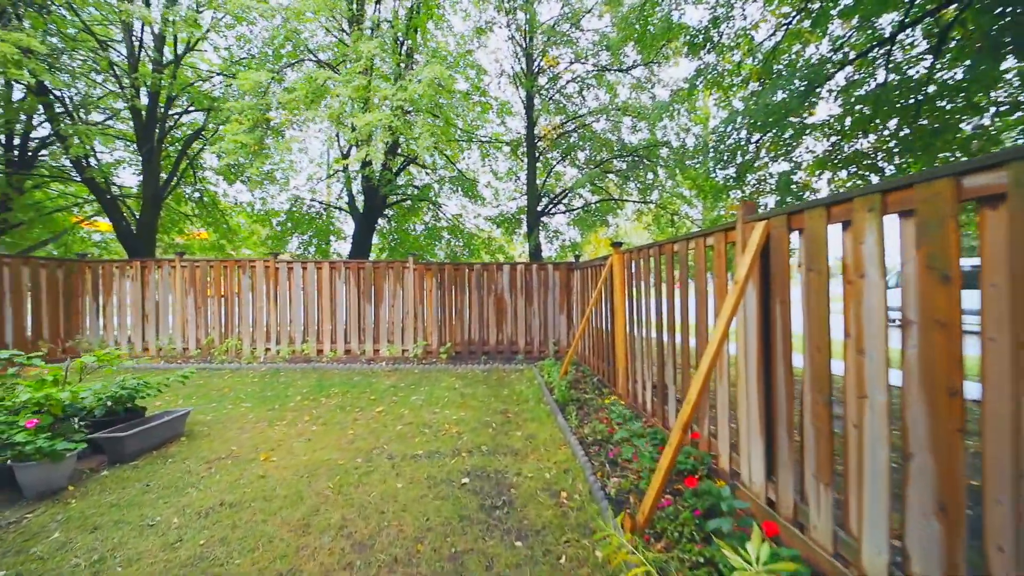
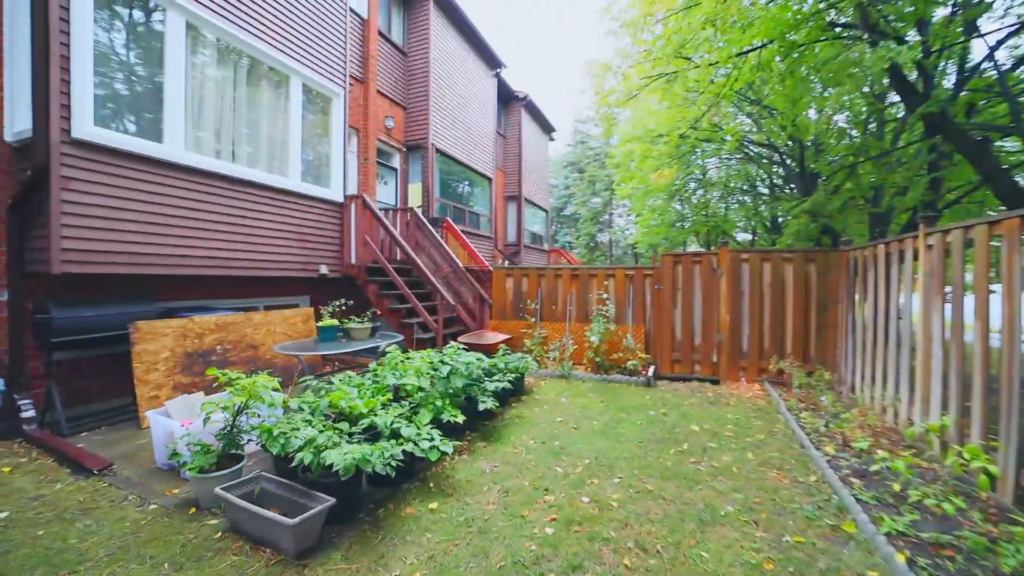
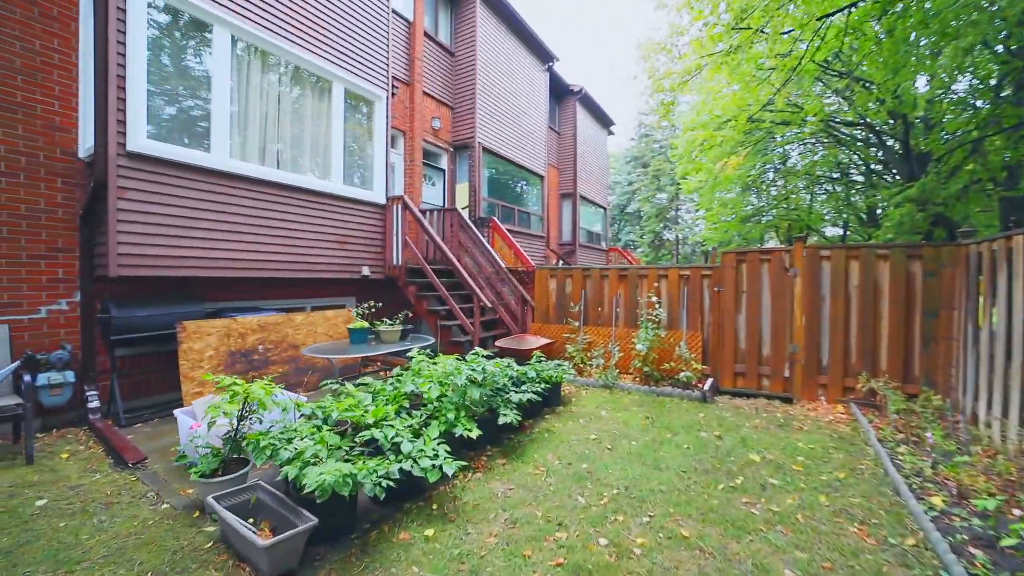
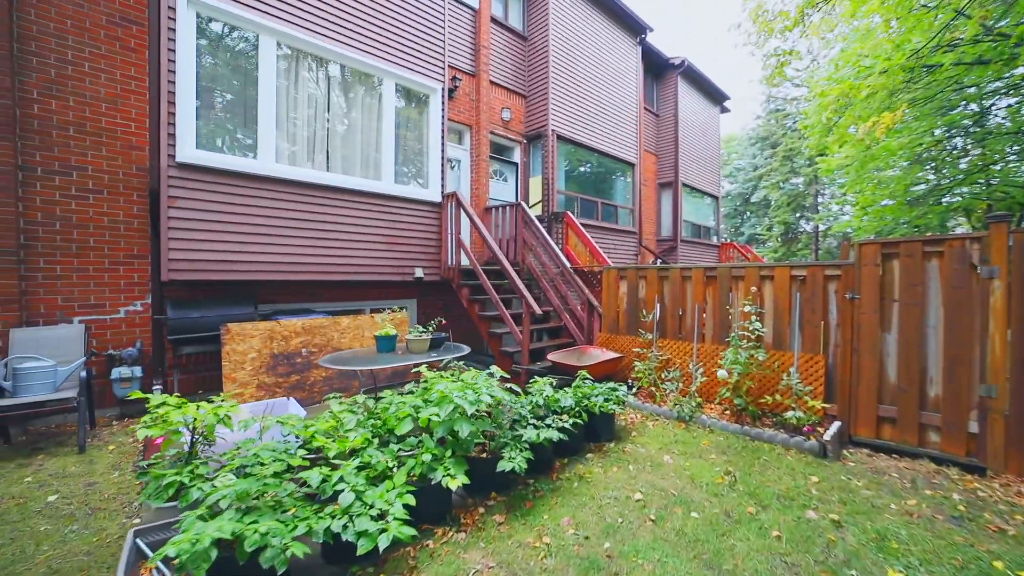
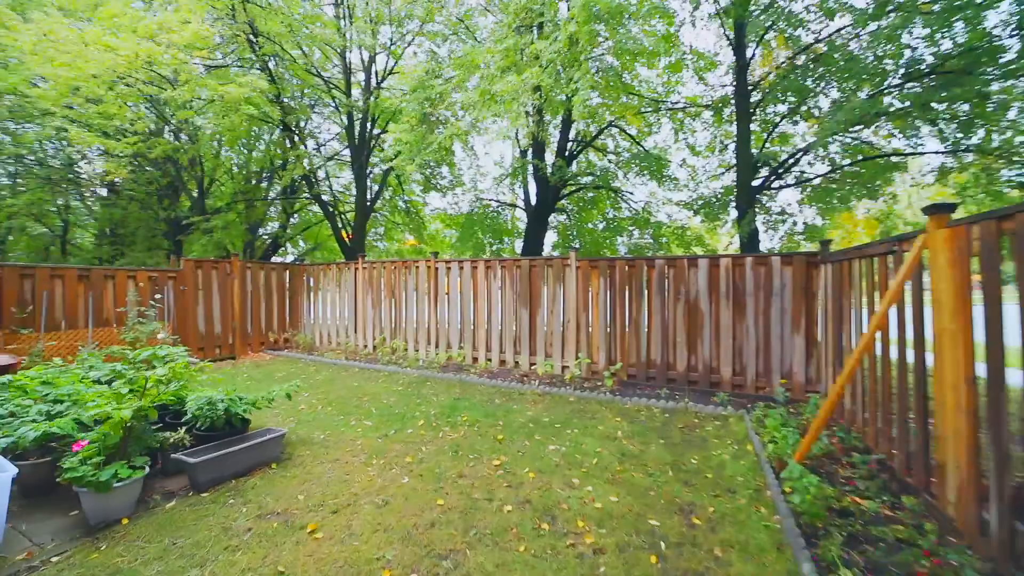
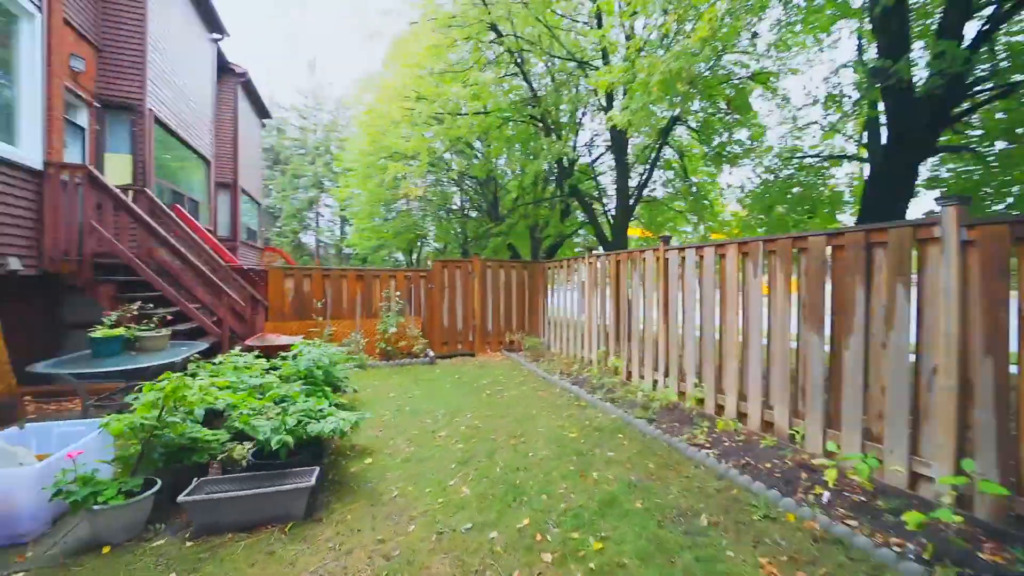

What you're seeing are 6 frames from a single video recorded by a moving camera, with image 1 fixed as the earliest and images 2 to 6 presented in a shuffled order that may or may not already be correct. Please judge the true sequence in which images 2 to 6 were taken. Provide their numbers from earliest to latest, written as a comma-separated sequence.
5, 6, 2, 3, 4
